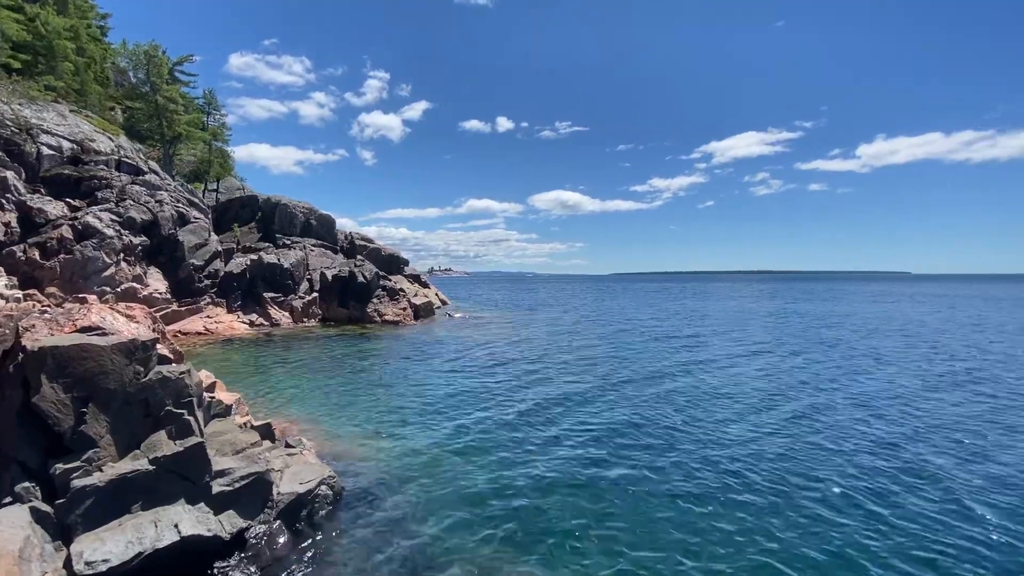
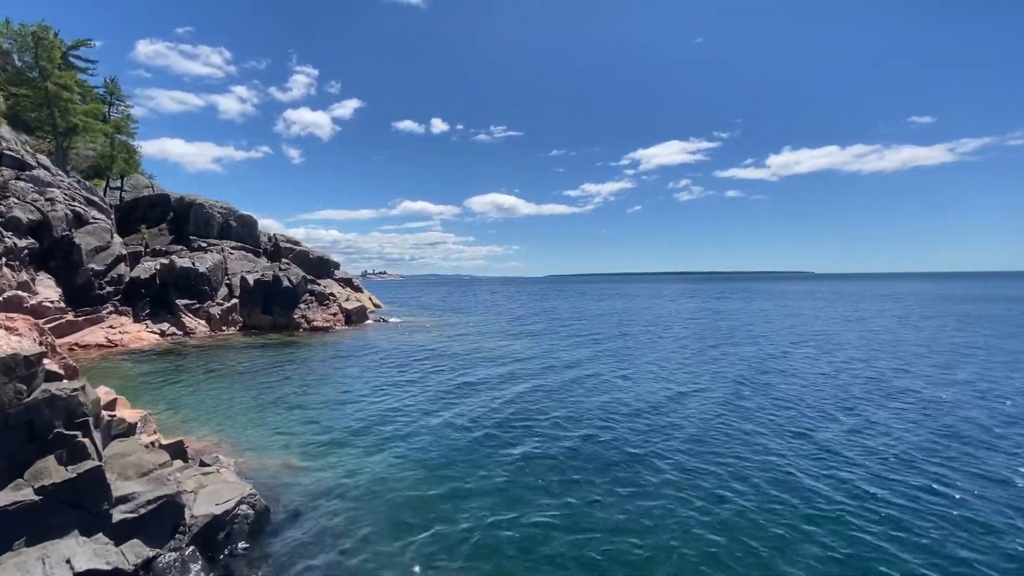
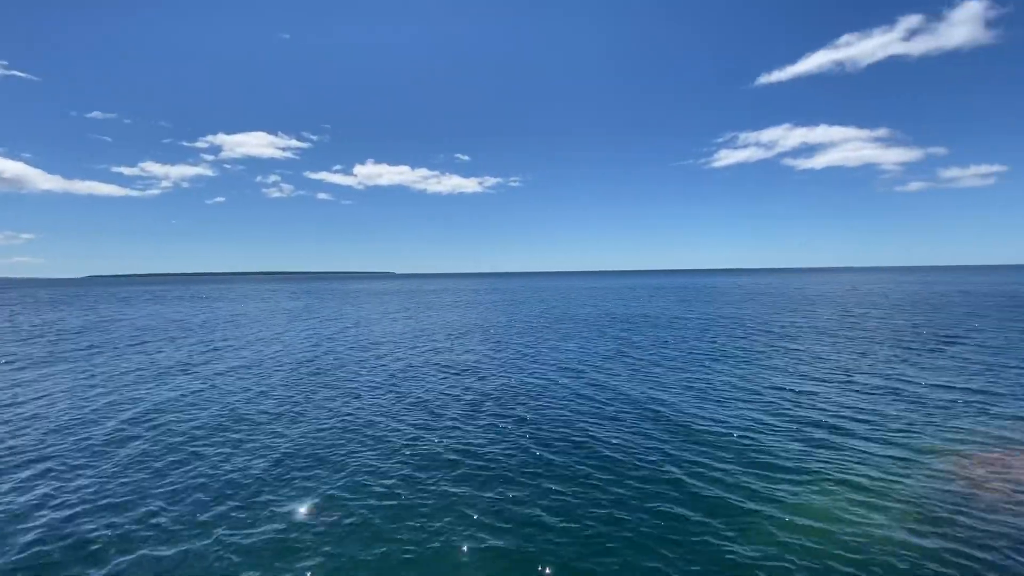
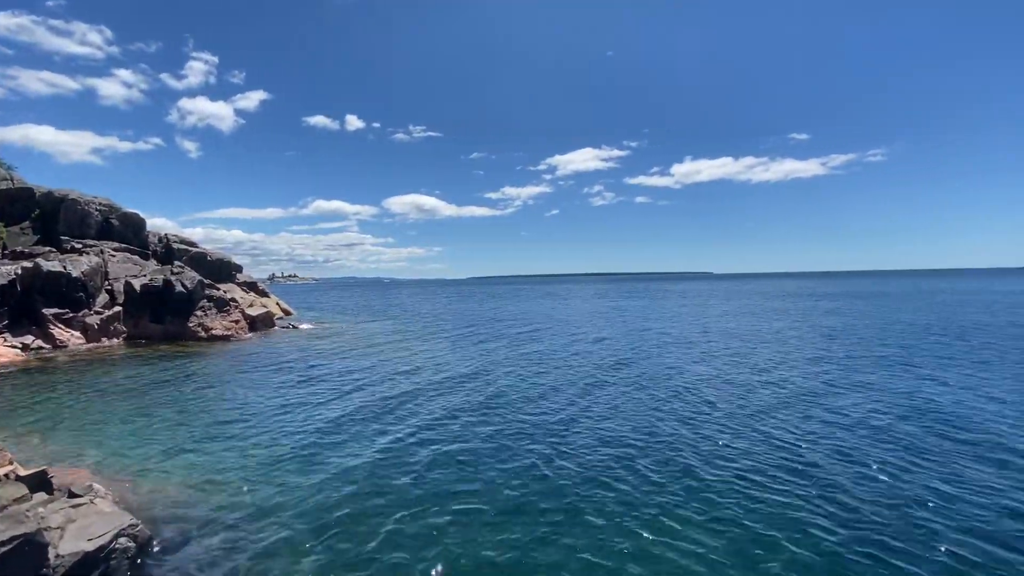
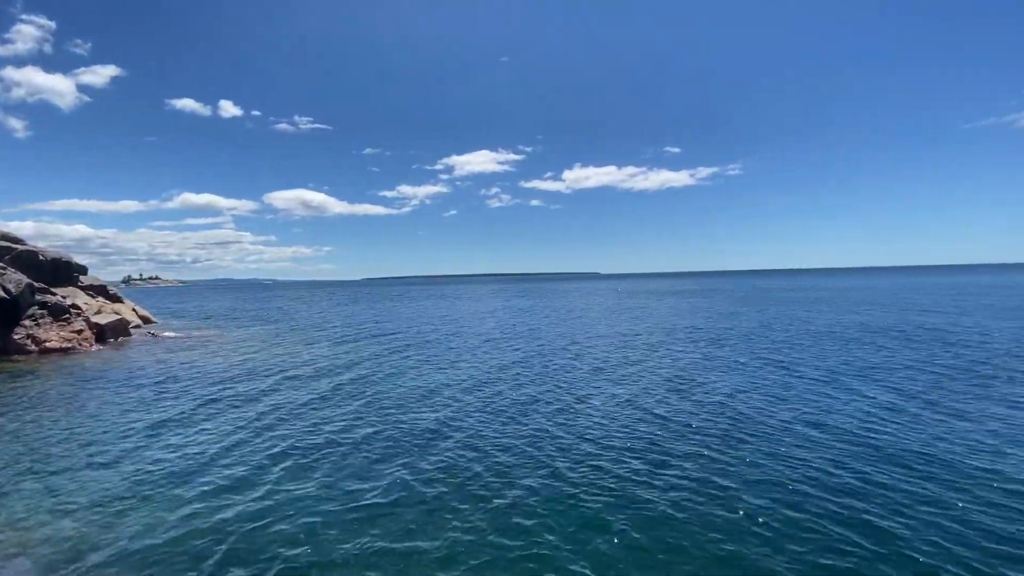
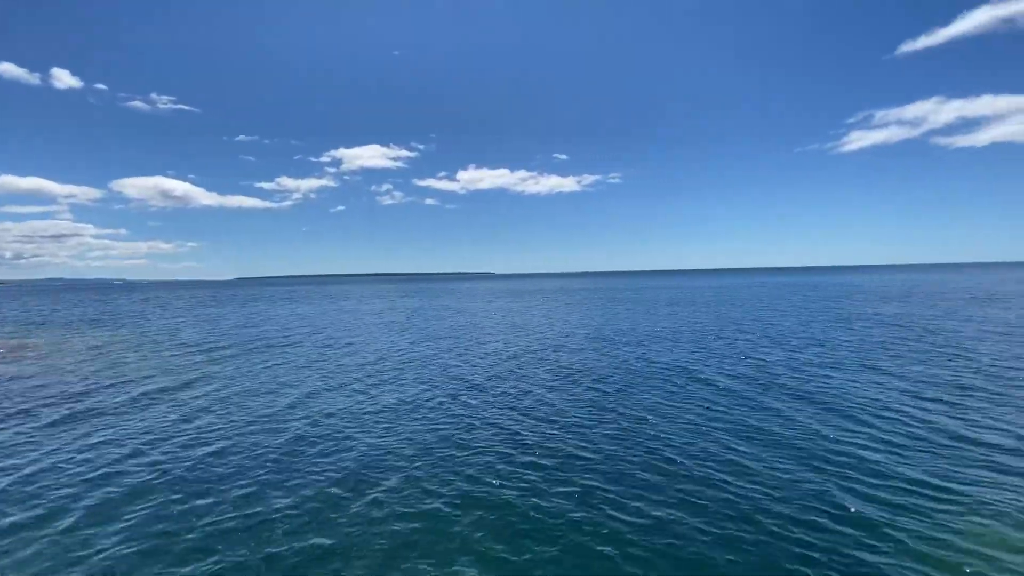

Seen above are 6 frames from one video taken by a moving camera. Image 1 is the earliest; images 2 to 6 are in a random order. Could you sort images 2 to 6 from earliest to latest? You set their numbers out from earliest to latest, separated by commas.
2, 4, 5, 6, 3
